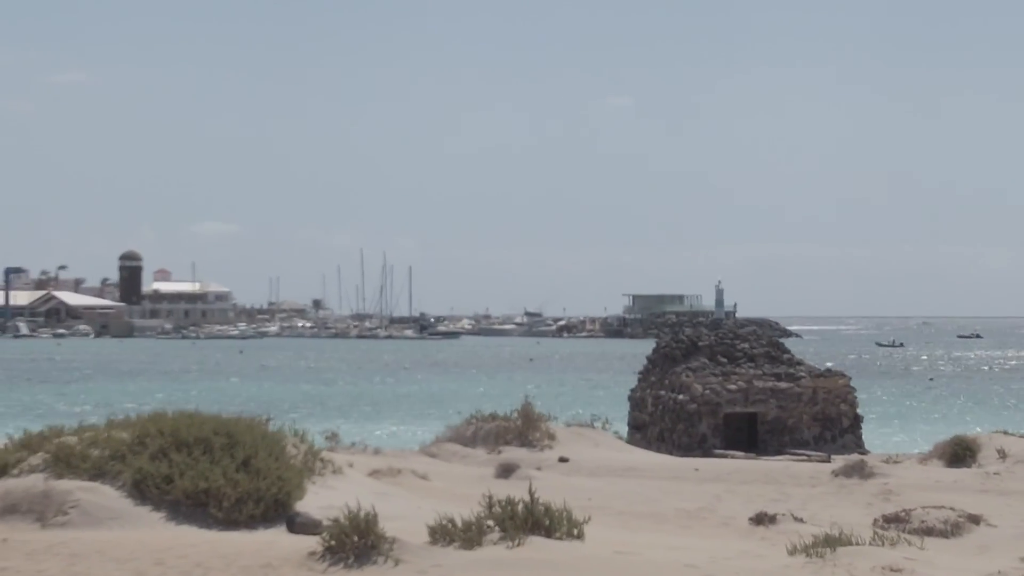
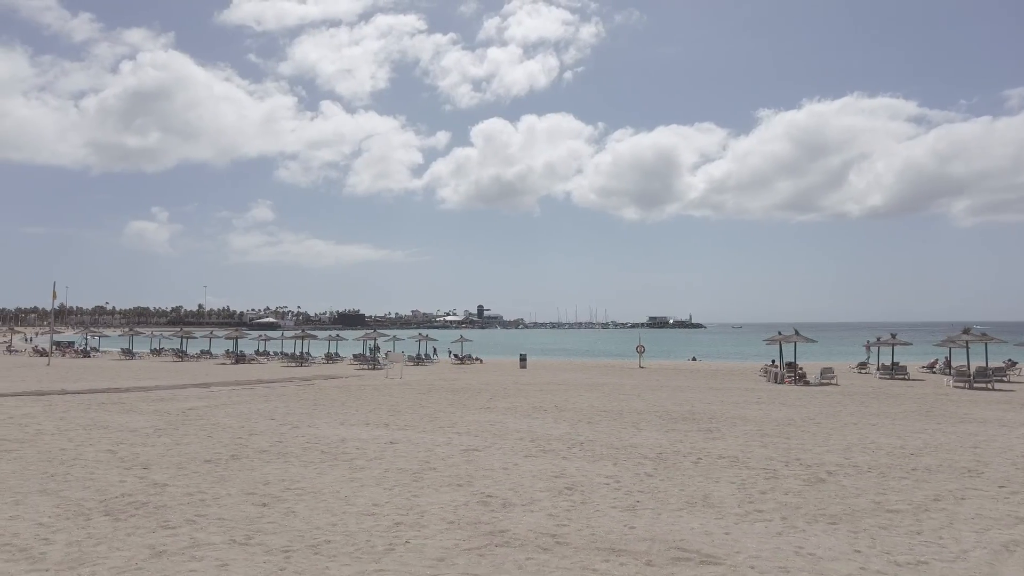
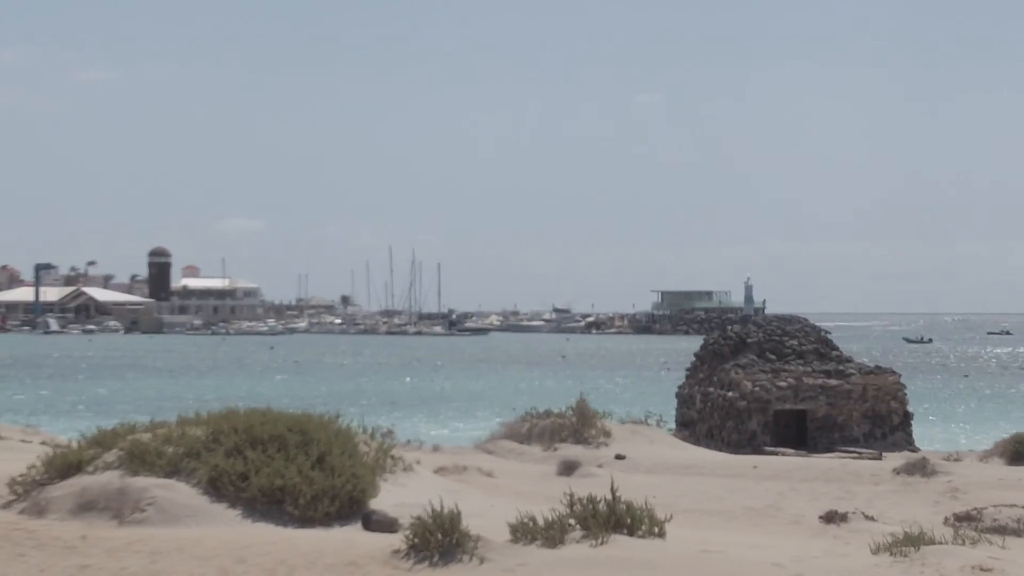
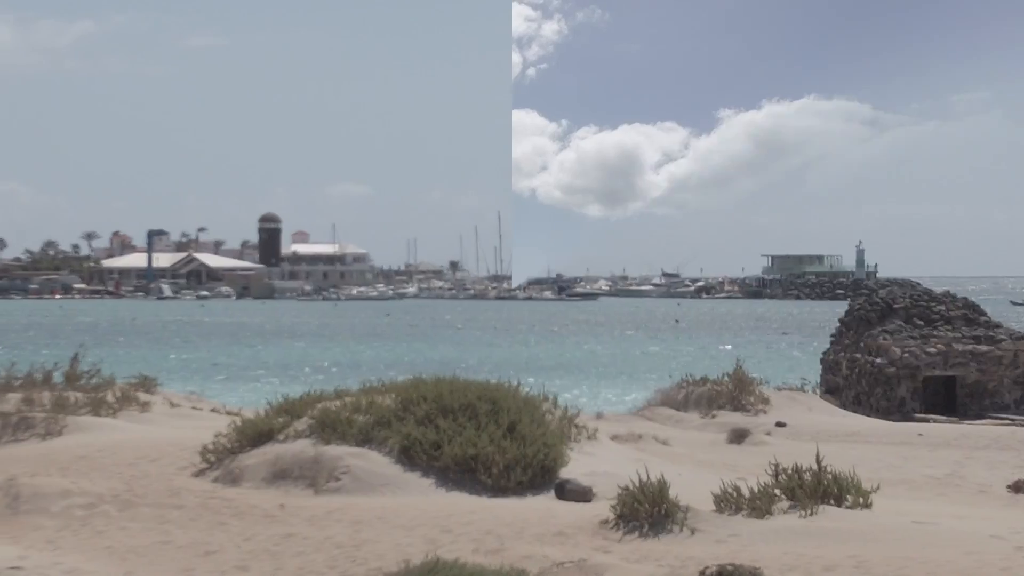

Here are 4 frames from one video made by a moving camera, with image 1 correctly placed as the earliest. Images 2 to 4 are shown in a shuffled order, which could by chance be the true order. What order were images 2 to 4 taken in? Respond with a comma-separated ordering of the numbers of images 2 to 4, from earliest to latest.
3, 4, 2
